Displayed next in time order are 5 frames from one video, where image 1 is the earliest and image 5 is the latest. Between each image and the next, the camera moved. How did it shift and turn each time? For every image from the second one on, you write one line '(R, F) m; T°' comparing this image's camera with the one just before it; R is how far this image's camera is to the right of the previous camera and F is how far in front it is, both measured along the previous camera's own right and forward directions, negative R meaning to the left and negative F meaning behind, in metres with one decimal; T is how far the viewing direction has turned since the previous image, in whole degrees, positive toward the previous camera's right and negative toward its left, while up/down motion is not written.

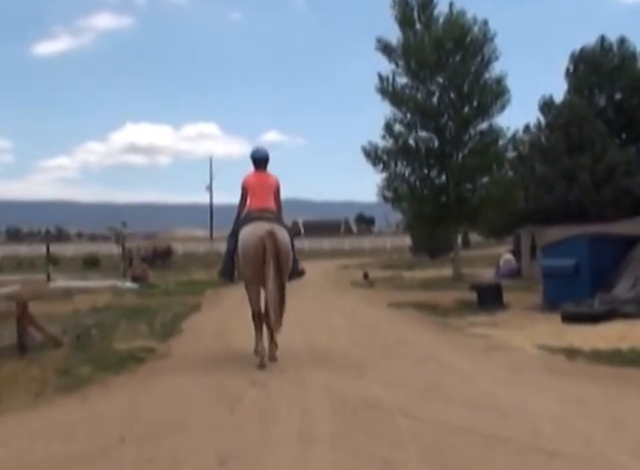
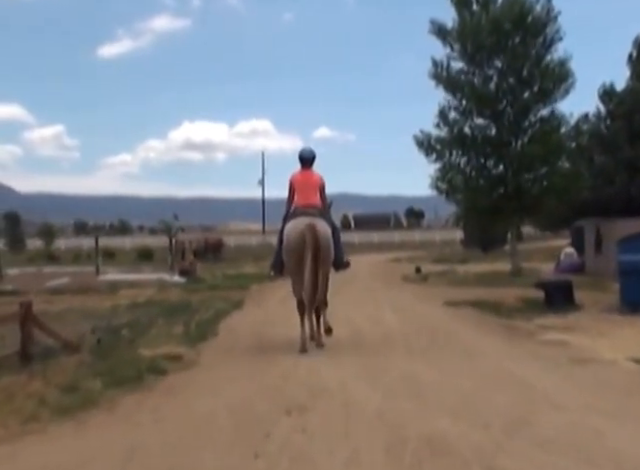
(0.0, +1.6) m; -4°
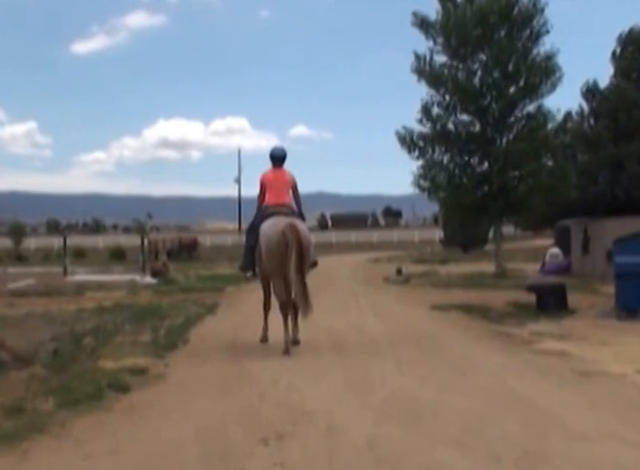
(-0.1, +1.1) m; +2°
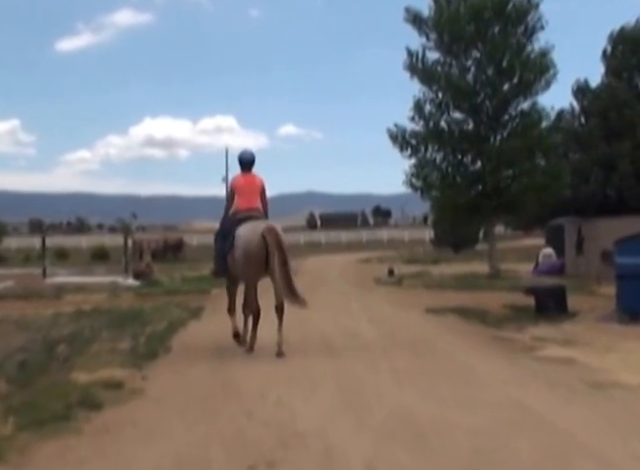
(0.0, +0.8) m; +1°
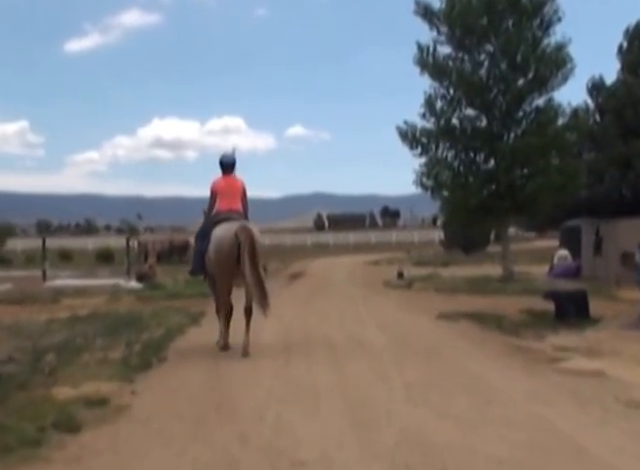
(0.0, +0.9) m; -1°
